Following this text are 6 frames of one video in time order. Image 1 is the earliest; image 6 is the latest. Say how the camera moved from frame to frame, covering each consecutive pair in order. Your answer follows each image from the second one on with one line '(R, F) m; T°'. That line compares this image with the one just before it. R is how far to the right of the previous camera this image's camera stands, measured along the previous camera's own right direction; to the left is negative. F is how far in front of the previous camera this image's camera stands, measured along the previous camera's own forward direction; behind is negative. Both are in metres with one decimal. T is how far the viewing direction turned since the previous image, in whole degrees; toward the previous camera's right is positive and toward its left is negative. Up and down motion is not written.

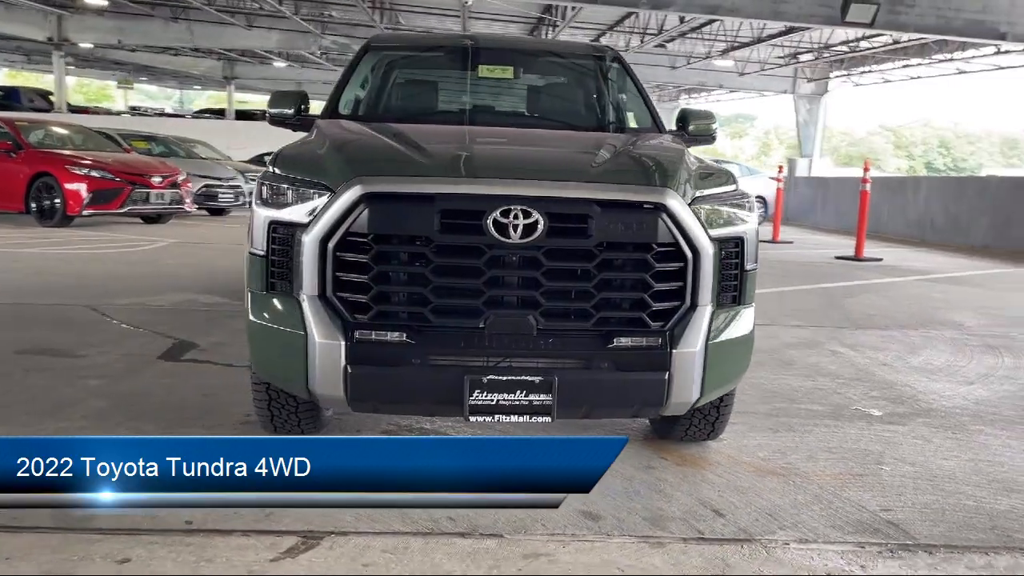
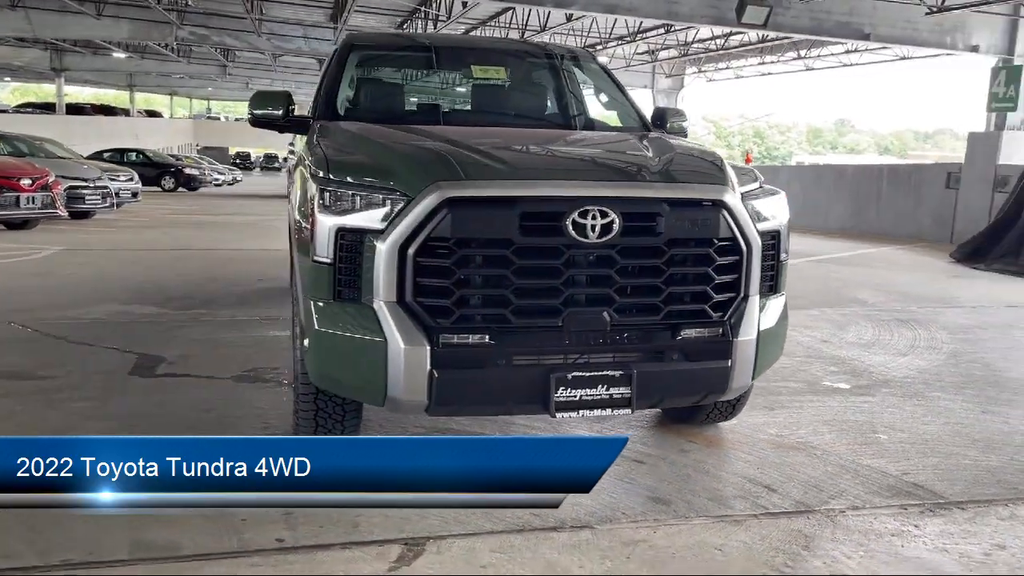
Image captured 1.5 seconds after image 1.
(-0.8, 0.0) m; +10°
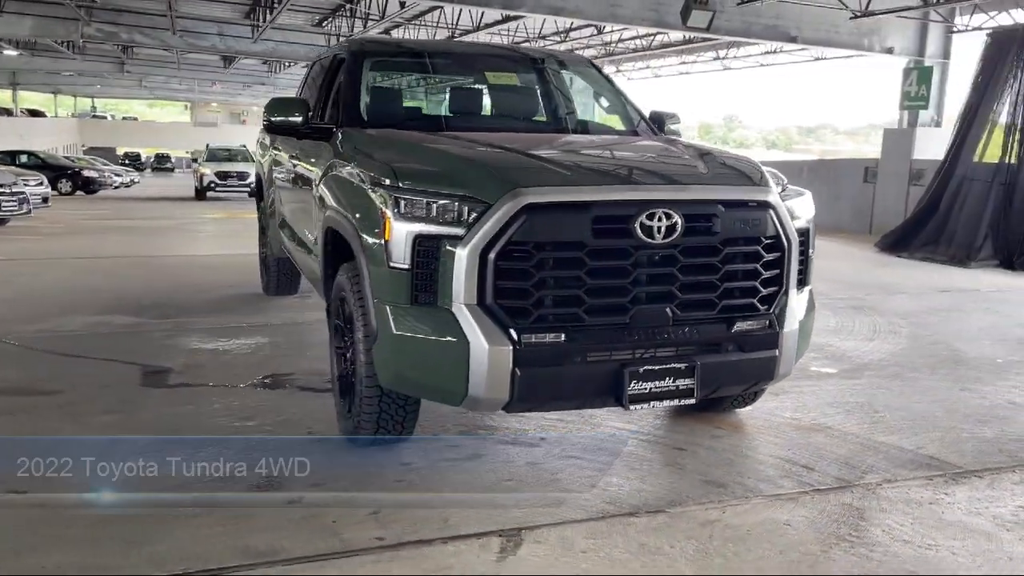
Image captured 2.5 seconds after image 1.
(-0.6, -0.1) m; +6°
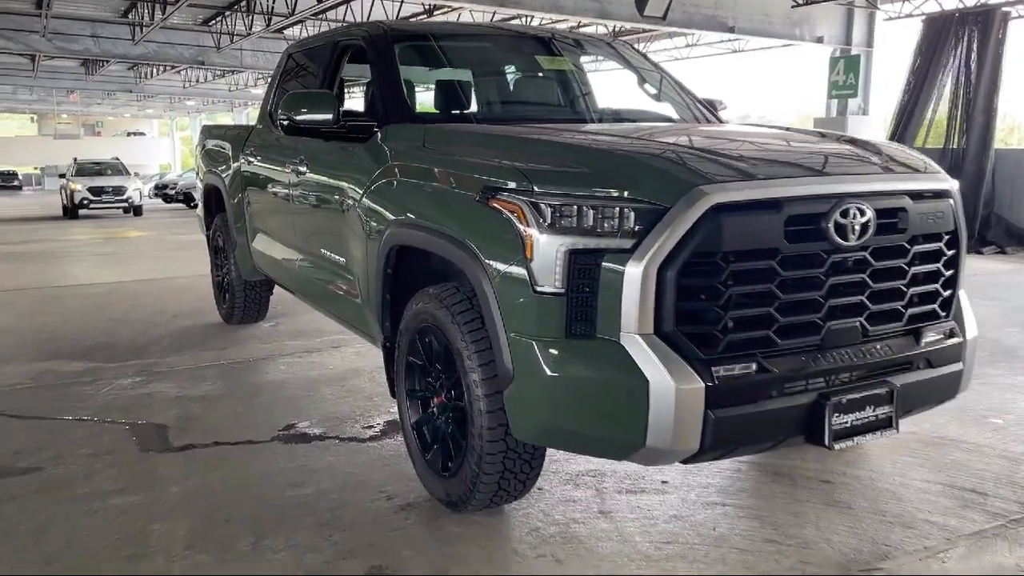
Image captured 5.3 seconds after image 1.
(-0.8, +0.7) m; +8°
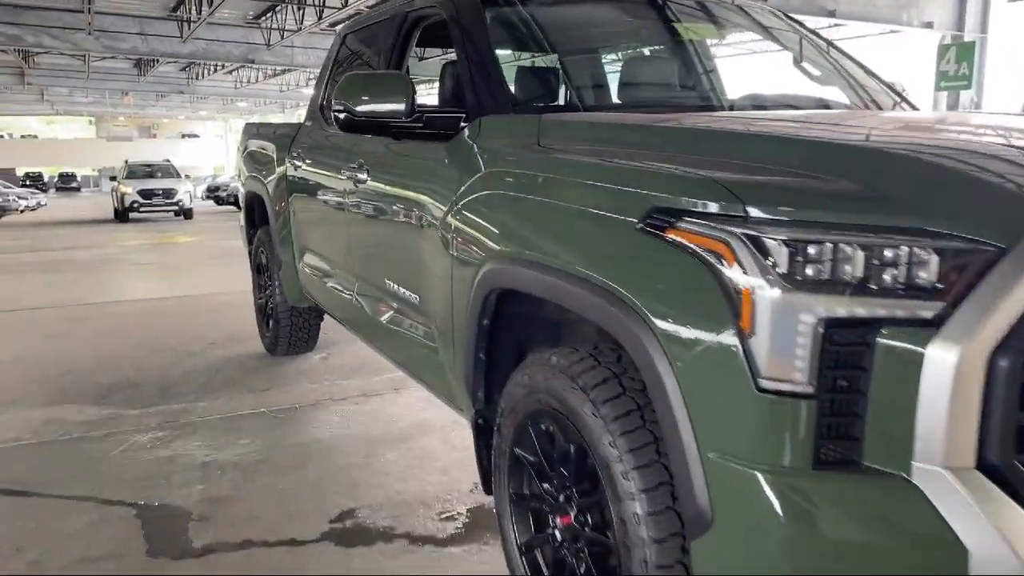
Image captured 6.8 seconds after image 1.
(-0.3, +1.0) m; -3°
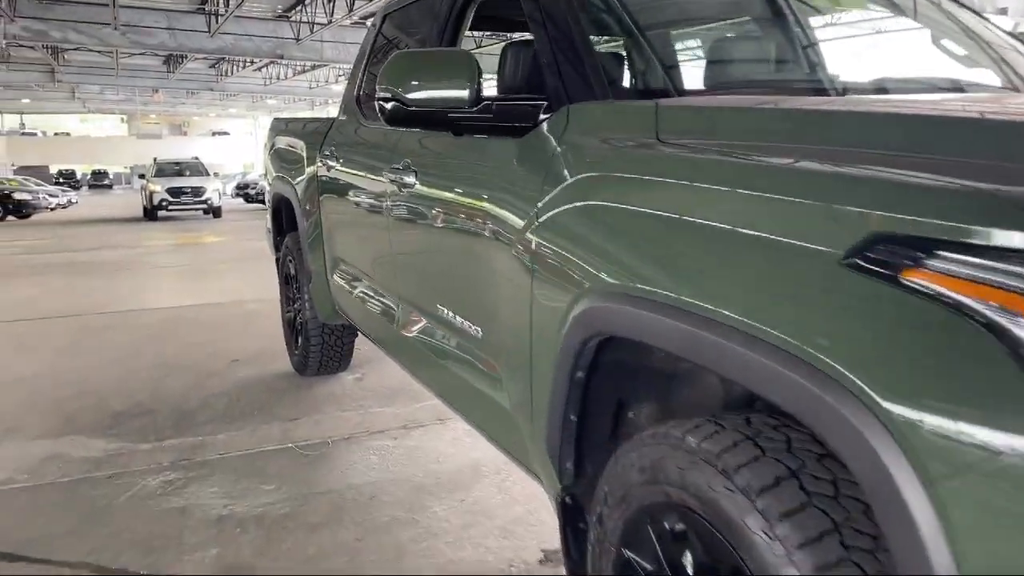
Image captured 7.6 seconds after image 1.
(-0.2, +0.6) m; -2°
